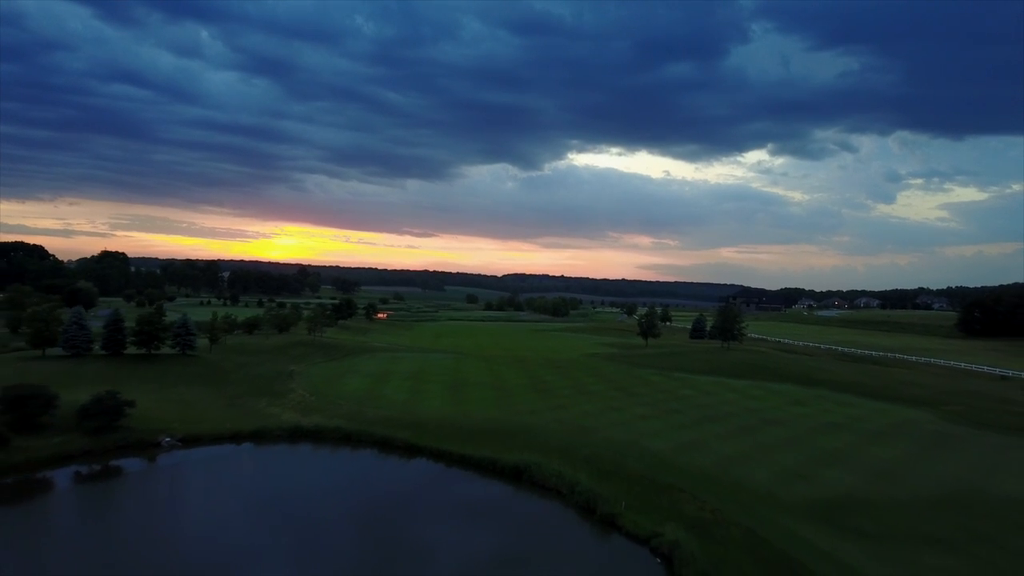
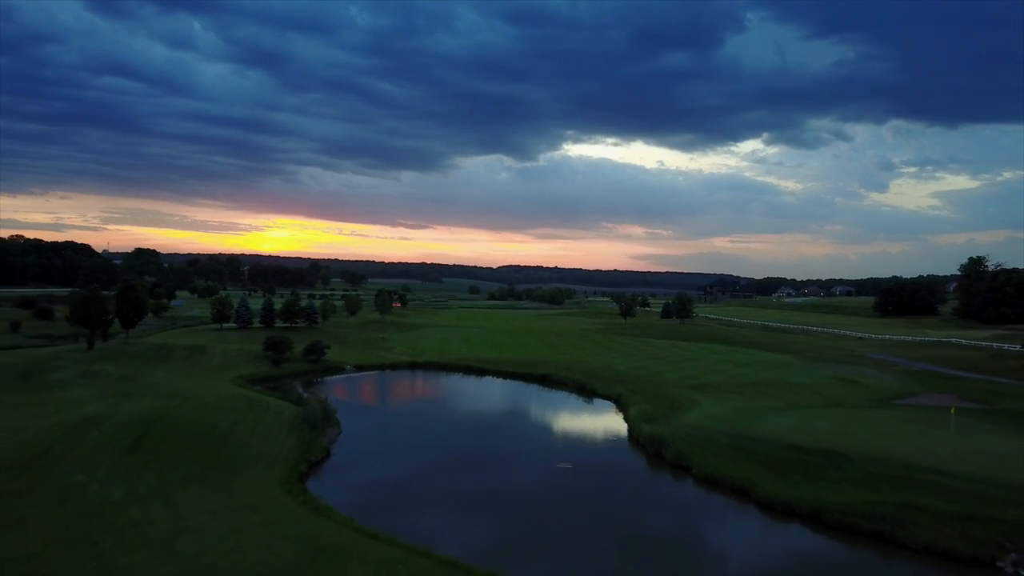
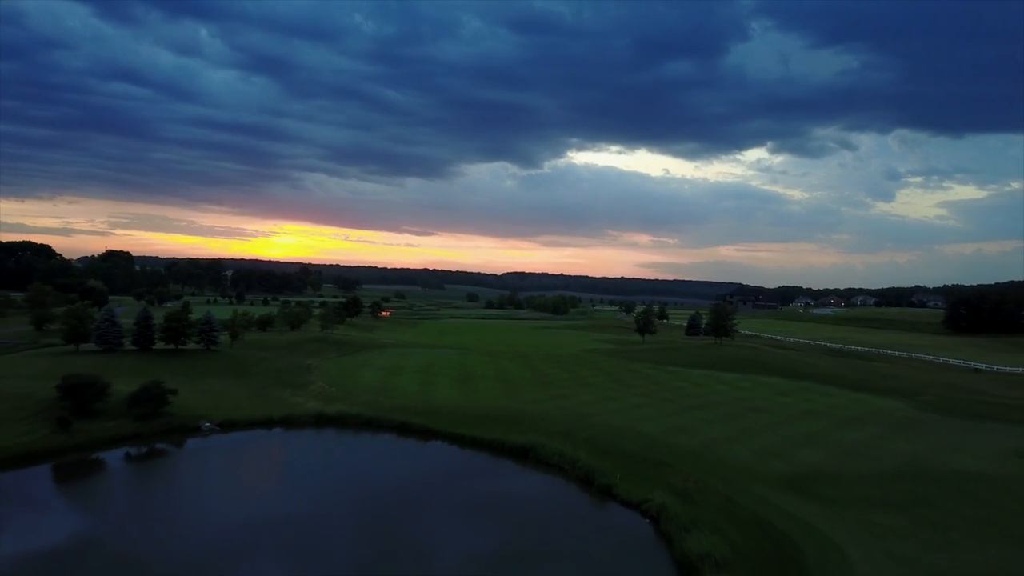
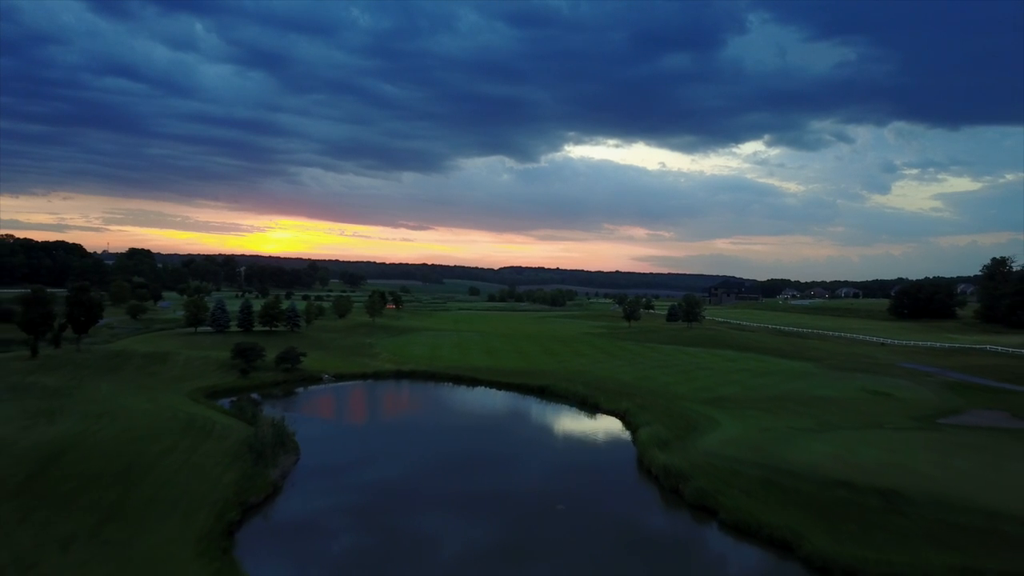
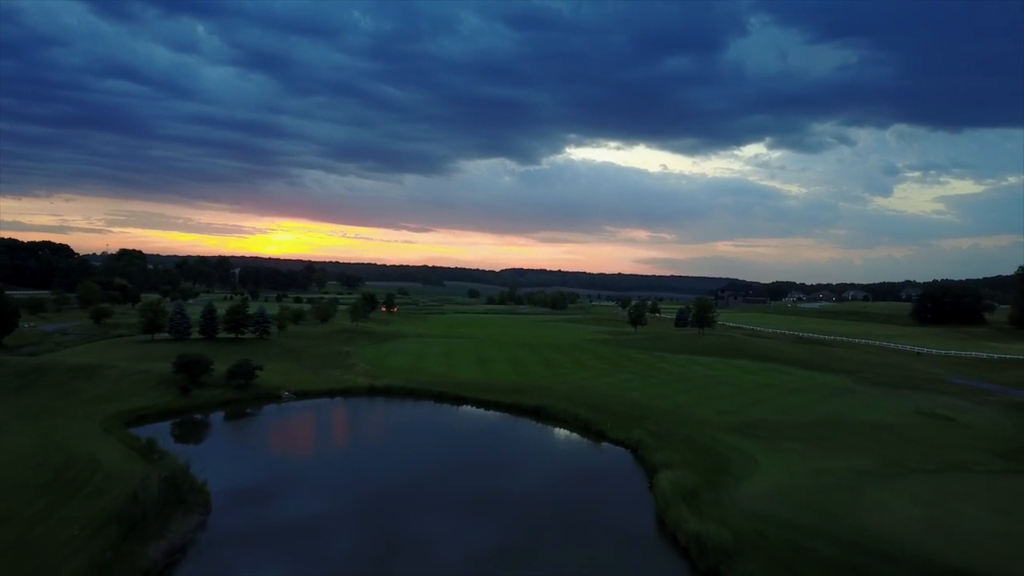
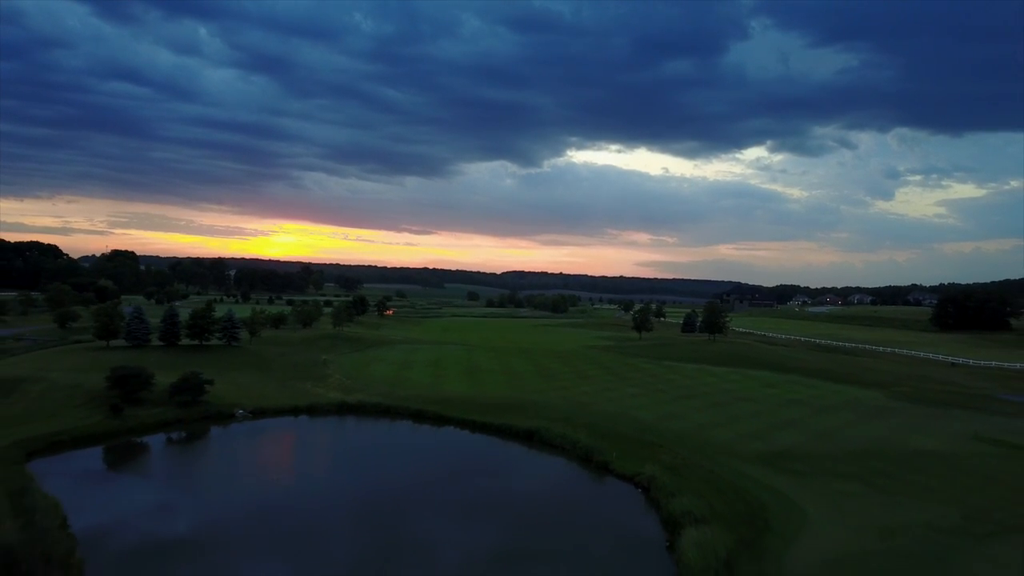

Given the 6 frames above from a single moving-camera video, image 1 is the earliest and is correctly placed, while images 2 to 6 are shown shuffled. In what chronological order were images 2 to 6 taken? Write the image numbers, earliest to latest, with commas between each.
3, 6, 5, 4, 2
